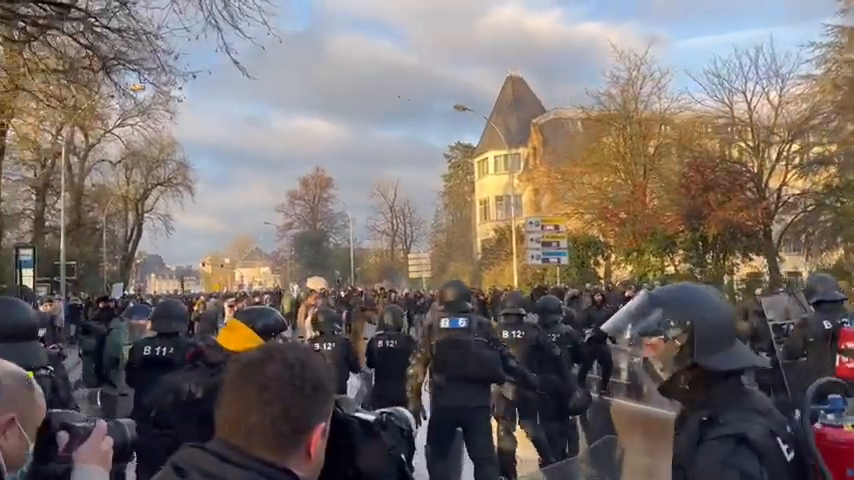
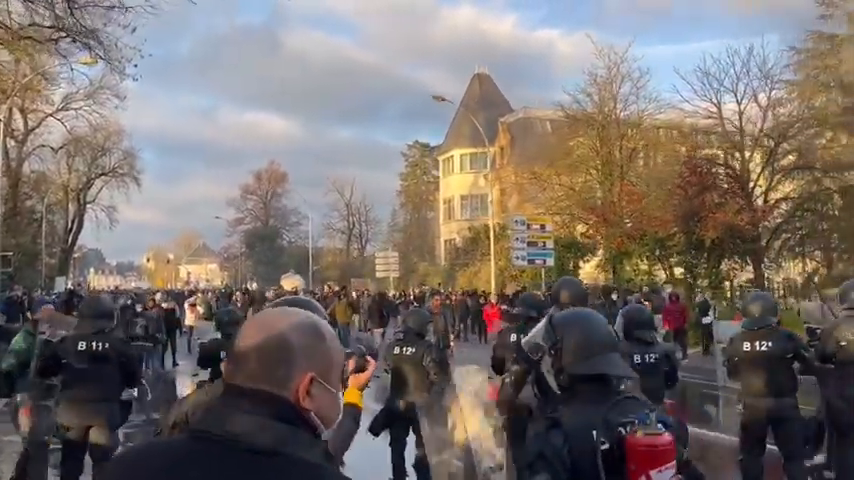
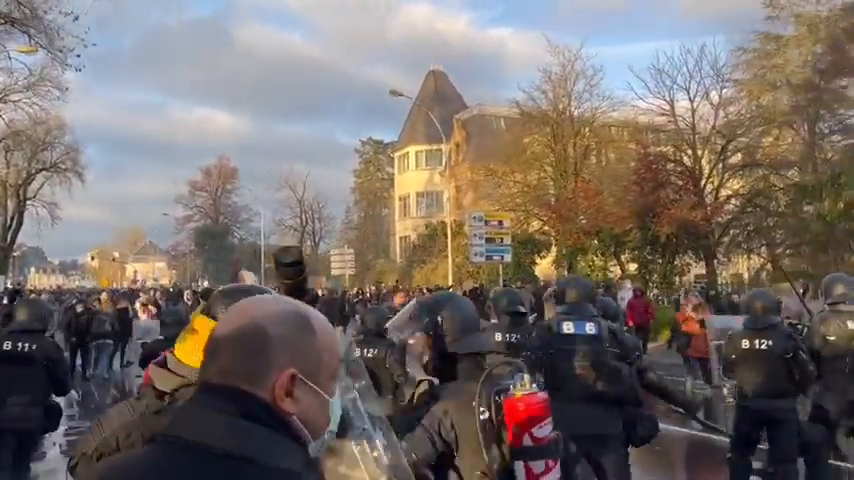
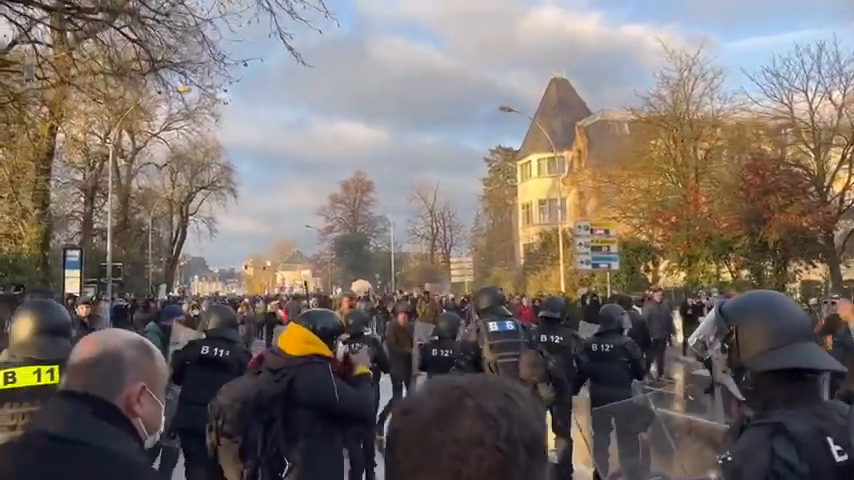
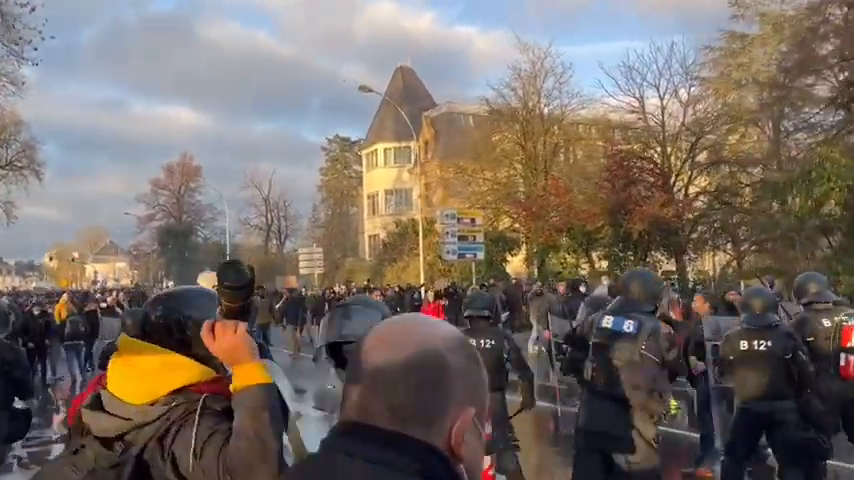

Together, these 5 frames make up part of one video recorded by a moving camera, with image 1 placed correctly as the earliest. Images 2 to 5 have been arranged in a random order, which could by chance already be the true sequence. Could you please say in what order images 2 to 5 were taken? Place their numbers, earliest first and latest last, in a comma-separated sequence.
4, 2, 3, 5
